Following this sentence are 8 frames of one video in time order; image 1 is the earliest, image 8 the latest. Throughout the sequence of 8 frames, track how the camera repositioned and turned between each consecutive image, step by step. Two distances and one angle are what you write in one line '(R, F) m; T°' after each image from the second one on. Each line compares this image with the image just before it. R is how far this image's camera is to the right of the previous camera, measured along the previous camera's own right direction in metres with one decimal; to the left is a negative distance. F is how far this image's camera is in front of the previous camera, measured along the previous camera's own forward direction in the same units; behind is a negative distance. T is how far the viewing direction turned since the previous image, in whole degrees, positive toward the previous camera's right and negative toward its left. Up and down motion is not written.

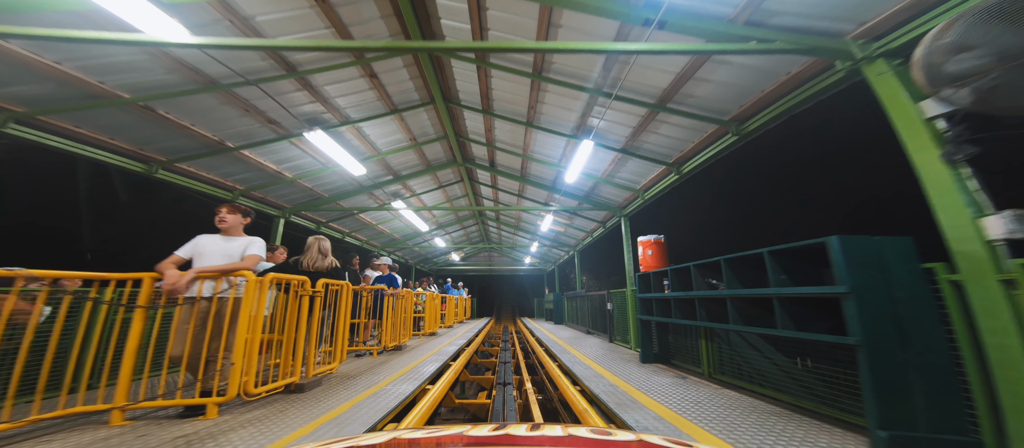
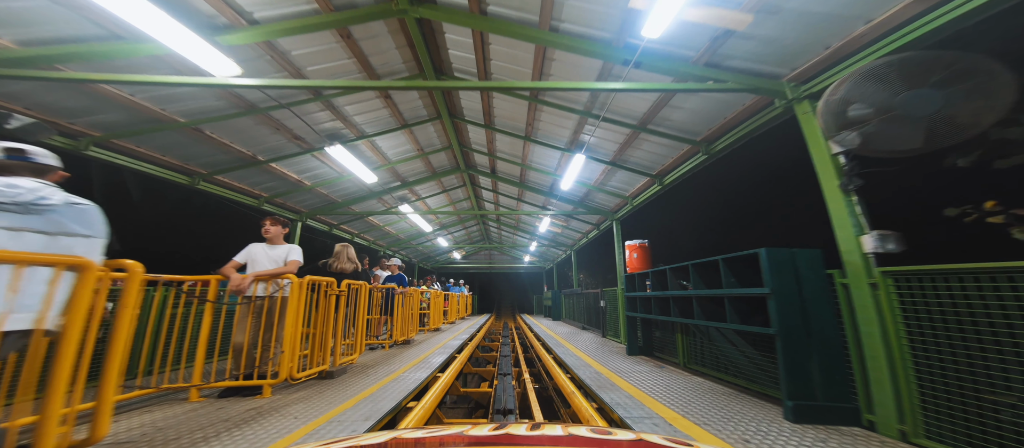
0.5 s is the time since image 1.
(0.0, -0.6) m; 0°
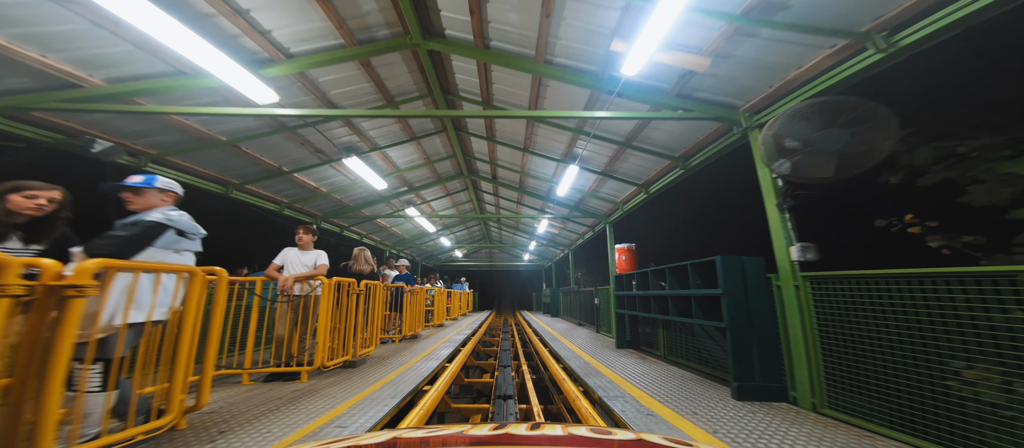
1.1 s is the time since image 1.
(0.0, -0.6) m; 0°
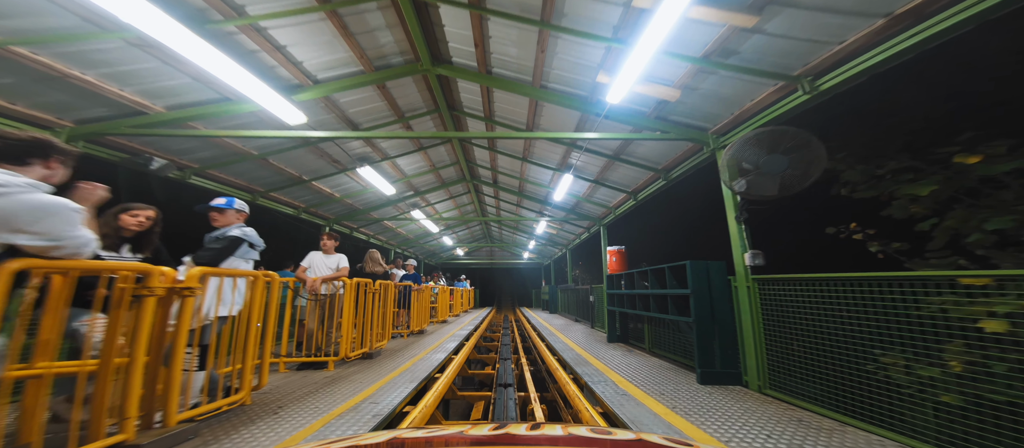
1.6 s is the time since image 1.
(0.0, -0.6) m; 0°
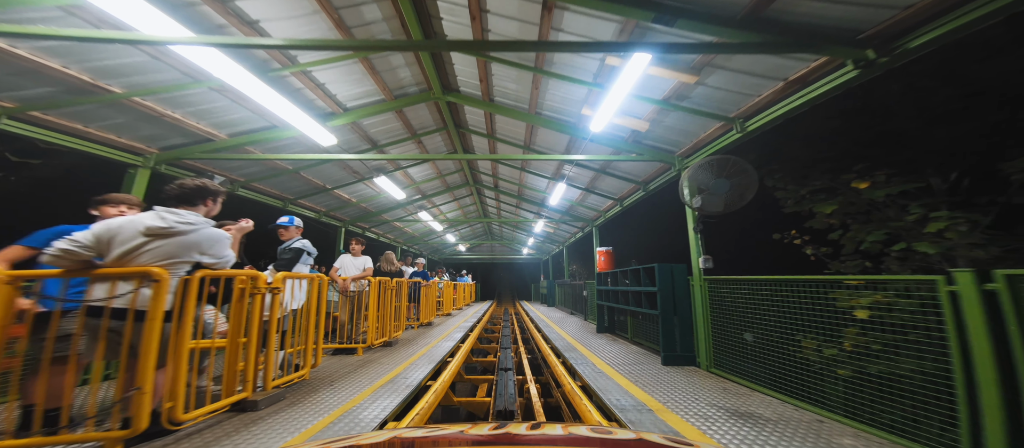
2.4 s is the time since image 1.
(0.0, -0.8) m; 0°
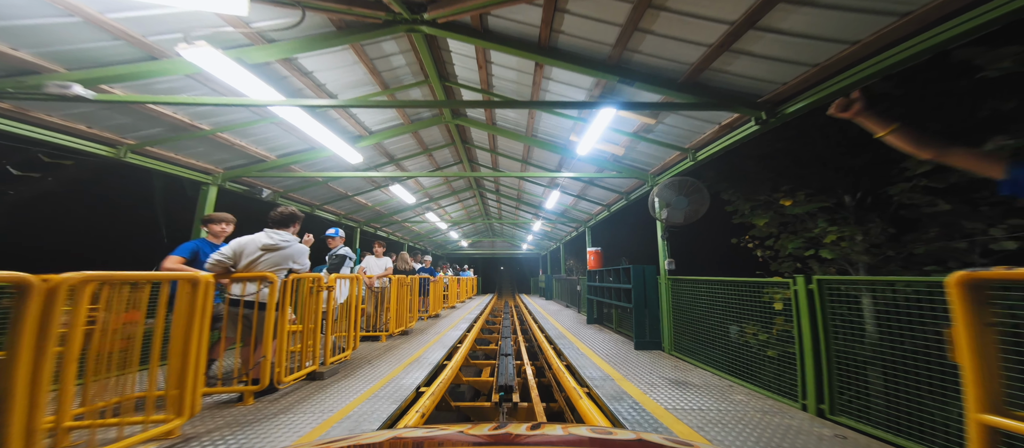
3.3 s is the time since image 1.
(0.0, -1.0) m; 0°
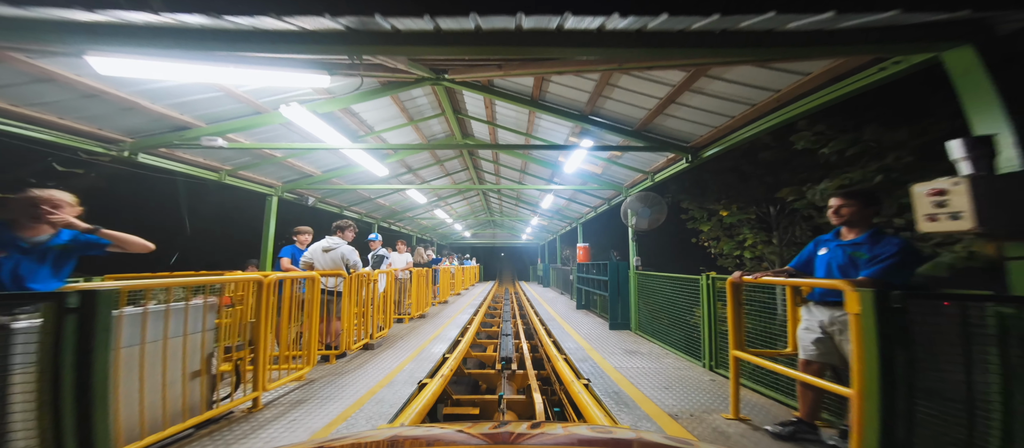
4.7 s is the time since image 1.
(0.0, -1.4) m; 0°
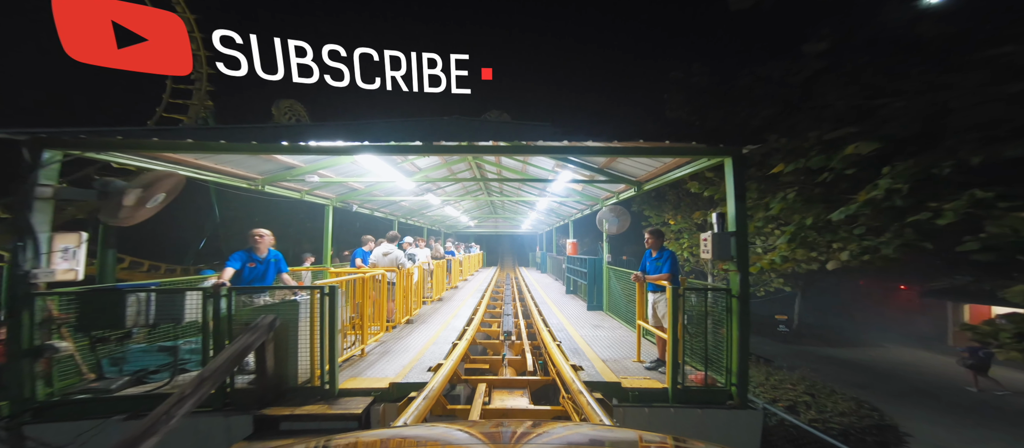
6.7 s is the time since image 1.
(0.0, -2.0) m; 0°
